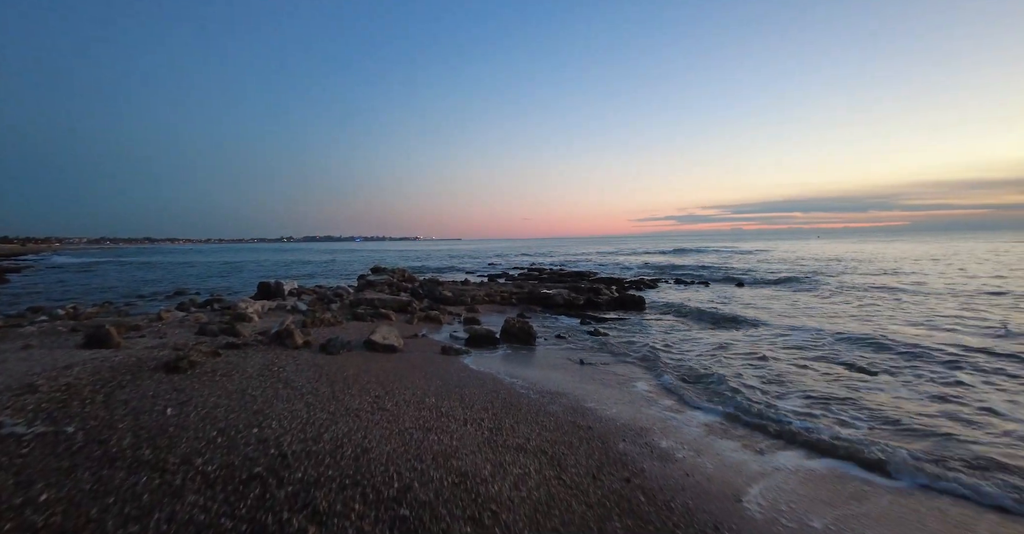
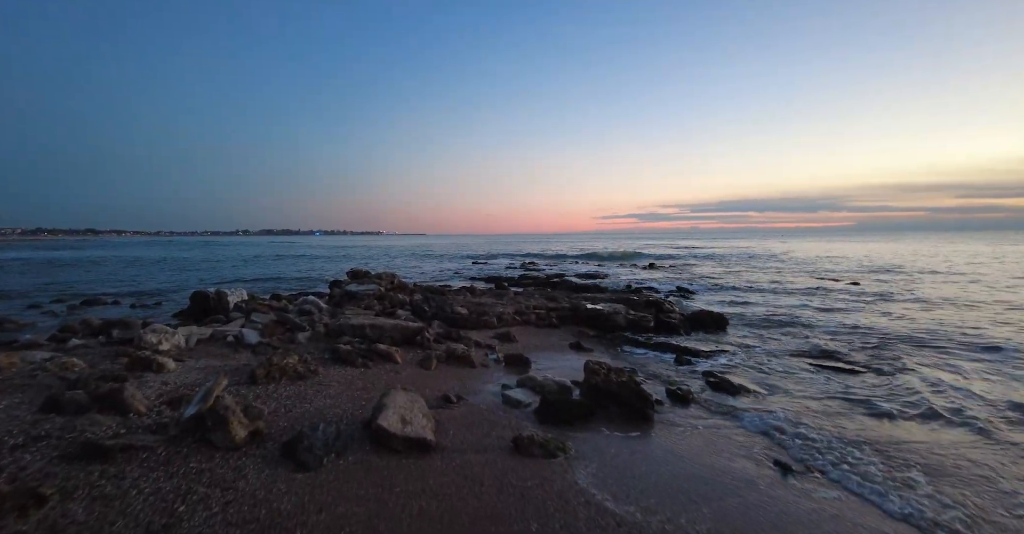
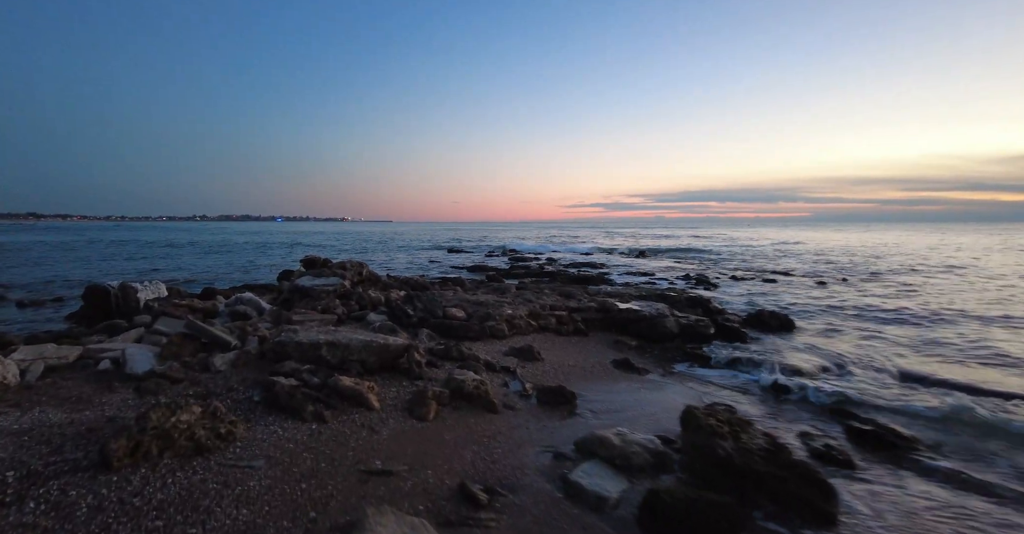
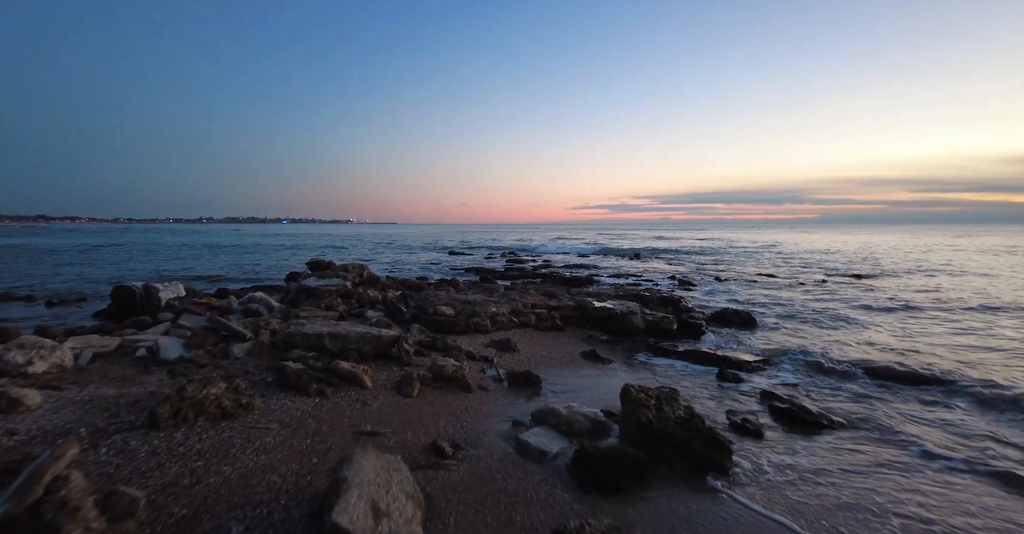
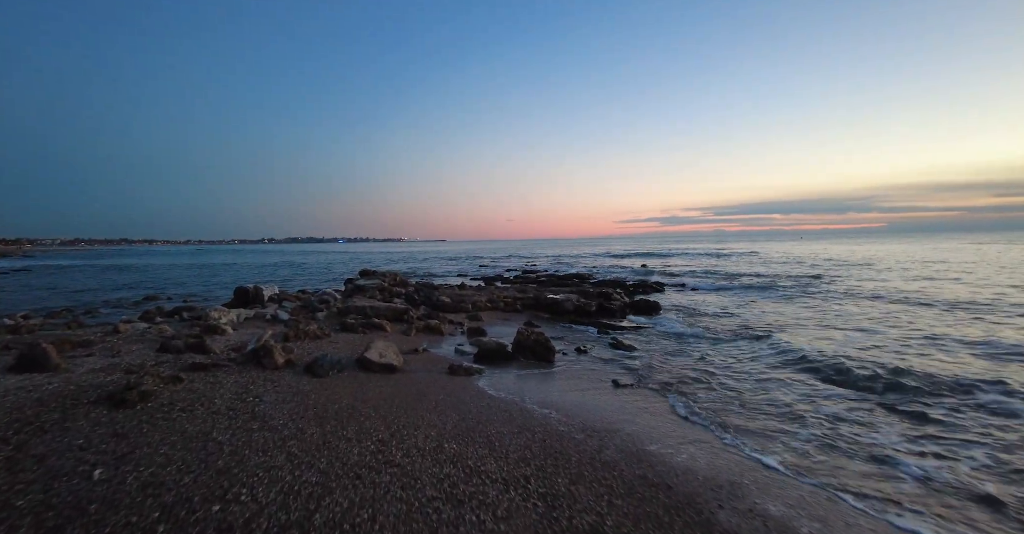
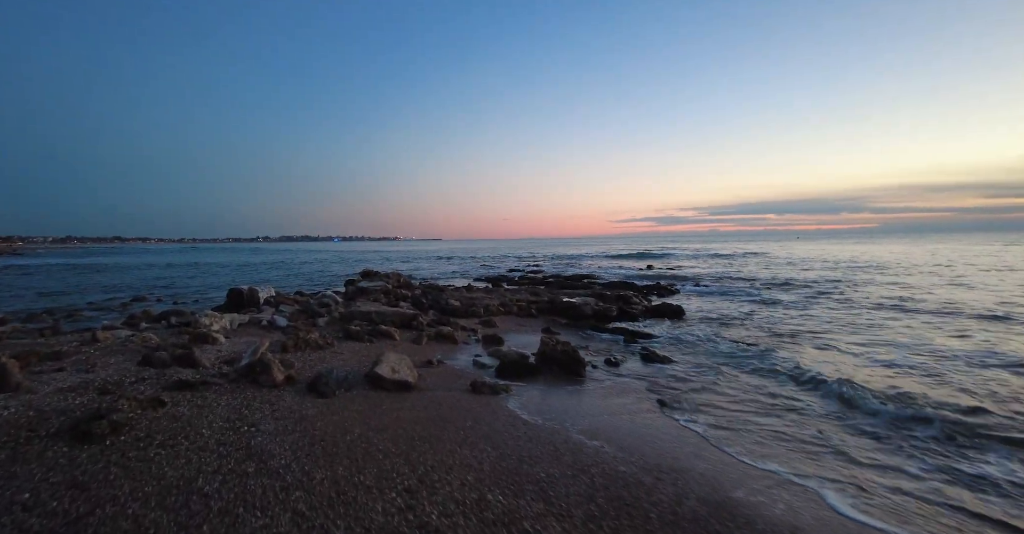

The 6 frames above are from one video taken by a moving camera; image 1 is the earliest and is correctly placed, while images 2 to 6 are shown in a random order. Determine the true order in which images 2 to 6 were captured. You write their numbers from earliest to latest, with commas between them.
5, 6, 2, 4, 3
